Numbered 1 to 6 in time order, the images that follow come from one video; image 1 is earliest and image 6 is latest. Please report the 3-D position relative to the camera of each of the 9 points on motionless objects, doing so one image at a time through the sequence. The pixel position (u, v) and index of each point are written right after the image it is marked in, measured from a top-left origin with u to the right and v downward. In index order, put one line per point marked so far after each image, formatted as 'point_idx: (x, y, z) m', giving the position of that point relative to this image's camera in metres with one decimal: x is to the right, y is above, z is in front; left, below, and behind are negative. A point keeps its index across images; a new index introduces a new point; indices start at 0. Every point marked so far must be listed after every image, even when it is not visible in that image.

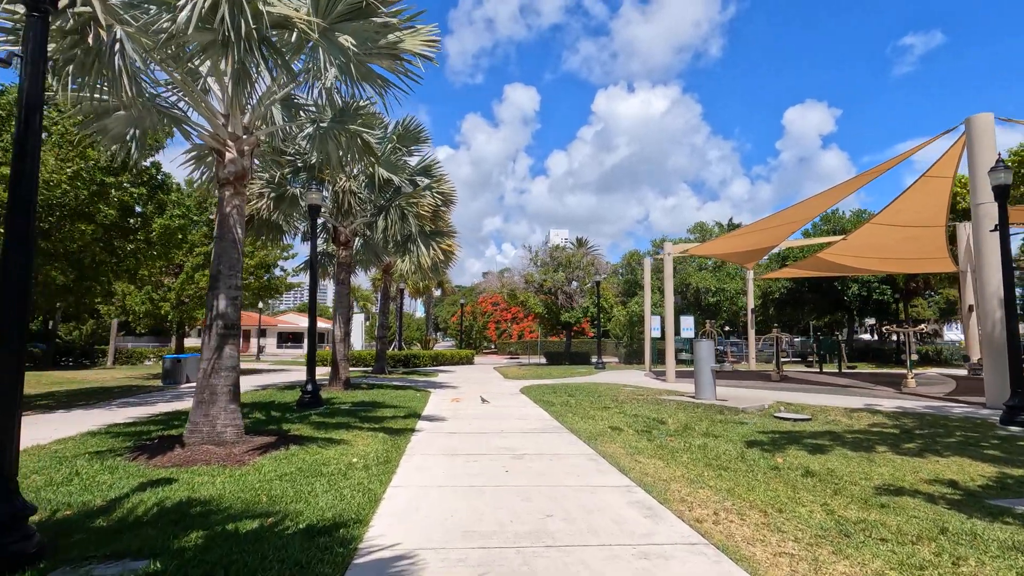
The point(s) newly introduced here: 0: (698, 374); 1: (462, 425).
0: (+4.3, -2.0, +12.2) m
1: (-0.9, -2.3, +9.0) m
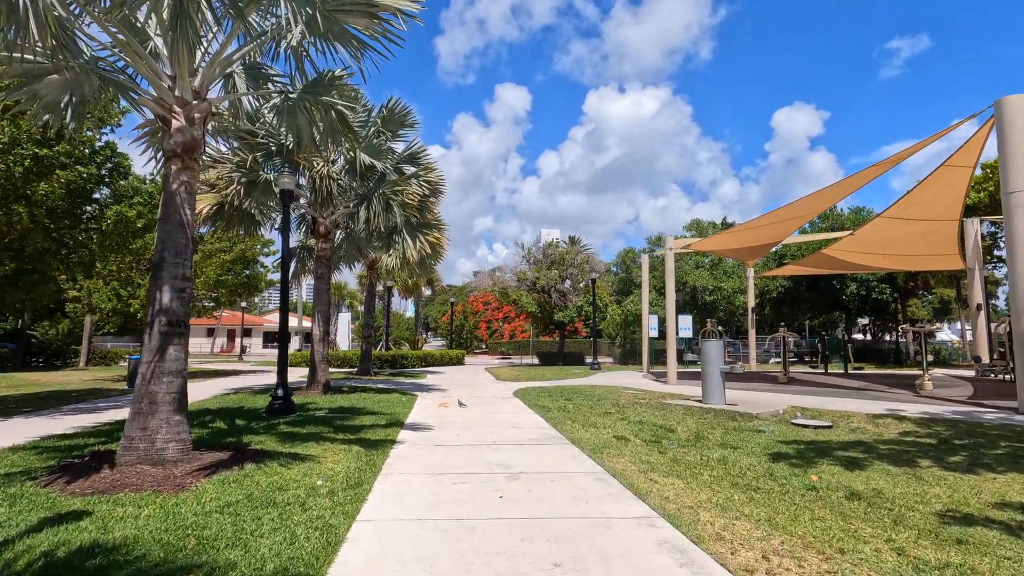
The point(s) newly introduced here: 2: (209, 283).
0: (+4.1, -1.9, +11.3) m
1: (-1.0, -2.2, +8.0) m
2: (-10.7, +0.2, +18.8) m
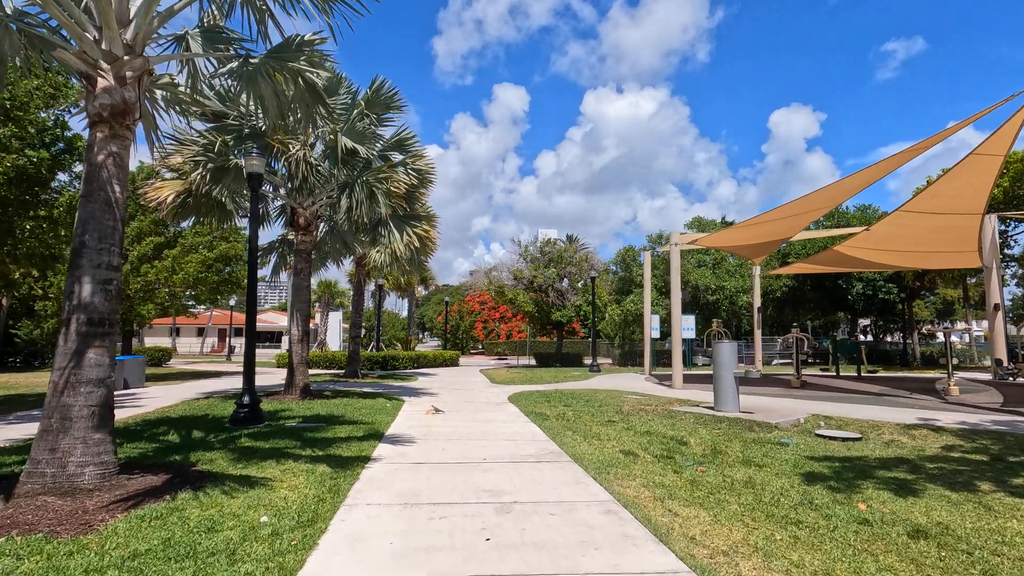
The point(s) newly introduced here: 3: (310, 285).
0: (+4.0, -1.8, +10.4) m
1: (-1.1, -2.1, +7.0) m
2: (-10.8, +0.3, +17.7) m
3: (-4.6, +0.1, +12.2) m
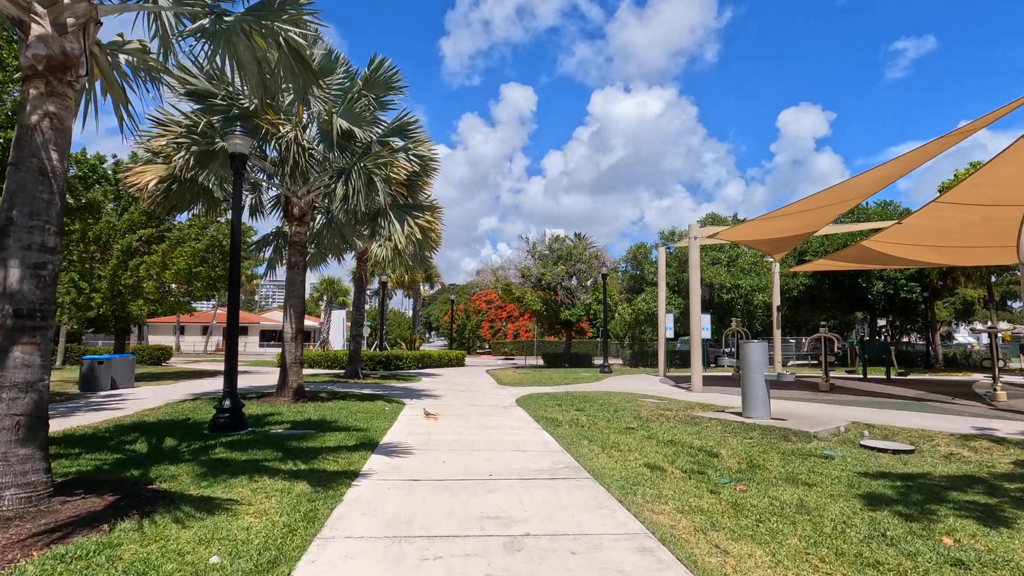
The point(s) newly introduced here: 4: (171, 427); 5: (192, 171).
0: (+4.2, -1.7, +9.5) m
1: (-0.9, -2.0, +6.2) m
2: (-10.6, +0.4, +17.0) m
3: (-4.4, +0.2, +11.4) m
4: (-4.9, -2.0, +7.6) m
5: (-5.9, +2.1, +9.8) m
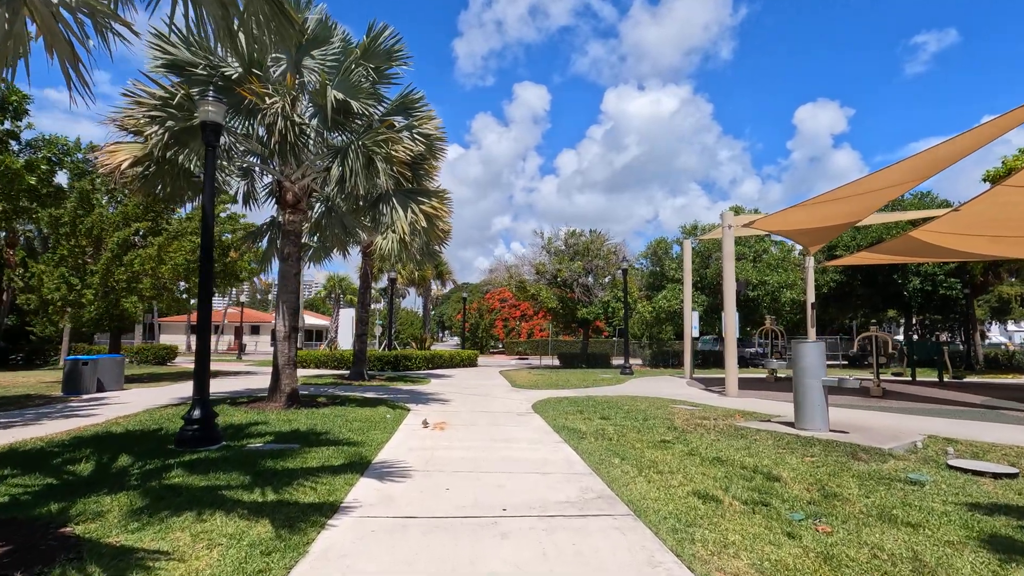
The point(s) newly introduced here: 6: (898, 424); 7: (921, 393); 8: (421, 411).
0: (+4.4, -1.6, +8.2) m
1: (-0.8, -1.9, +5.0) m
2: (-10.1, +0.5, +16.1) m
3: (-4.1, +0.3, +10.3) m
4: (-4.7, -1.9, +6.6) m
5: (-5.6, +2.3, +8.7) m
6: (+6.0, -2.1, +8.2) m
7: (+9.6, -2.5, +12.5) m
8: (-1.8, -2.4, +10.4) m
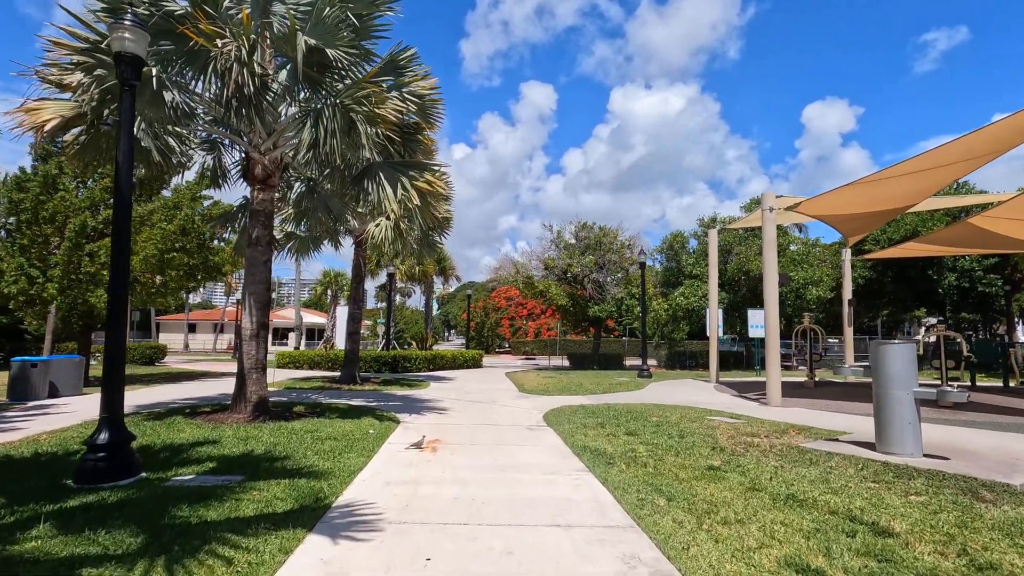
0: (+4.5, -1.4, +6.5) m
1: (-0.7, -1.8, +3.4) m
2: (-9.9, +0.7, +14.6) m
3: (-4.0, +0.5, +8.7) m
4: (-4.6, -1.7, +5.0) m
5: (-5.5, +2.4, +7.2) m
6: (+6.1, -1.9, +6.5) m
7: (+9.8, -2.3, +10.8) m
8: (-1.6, -2.2, +8.8) m
